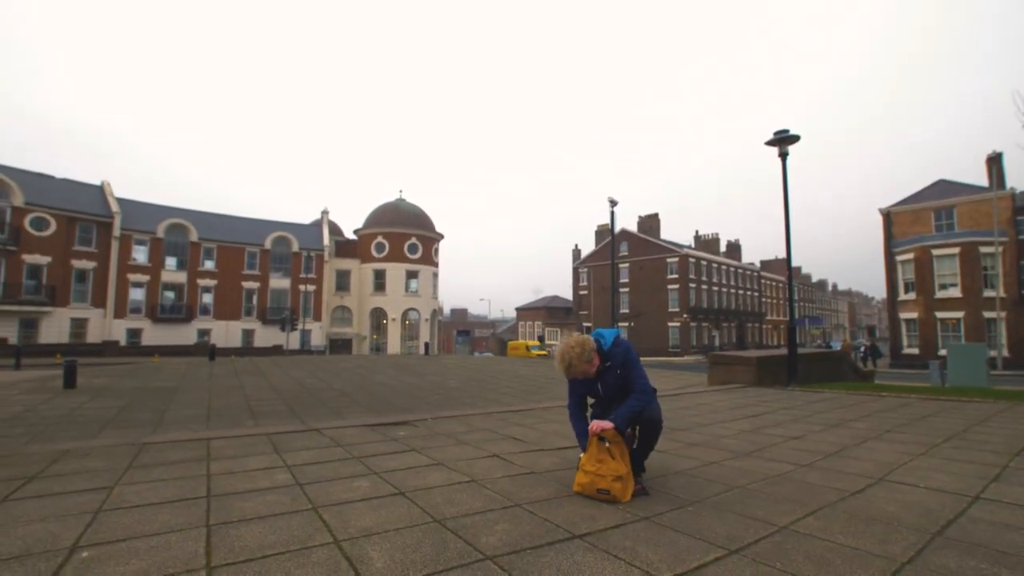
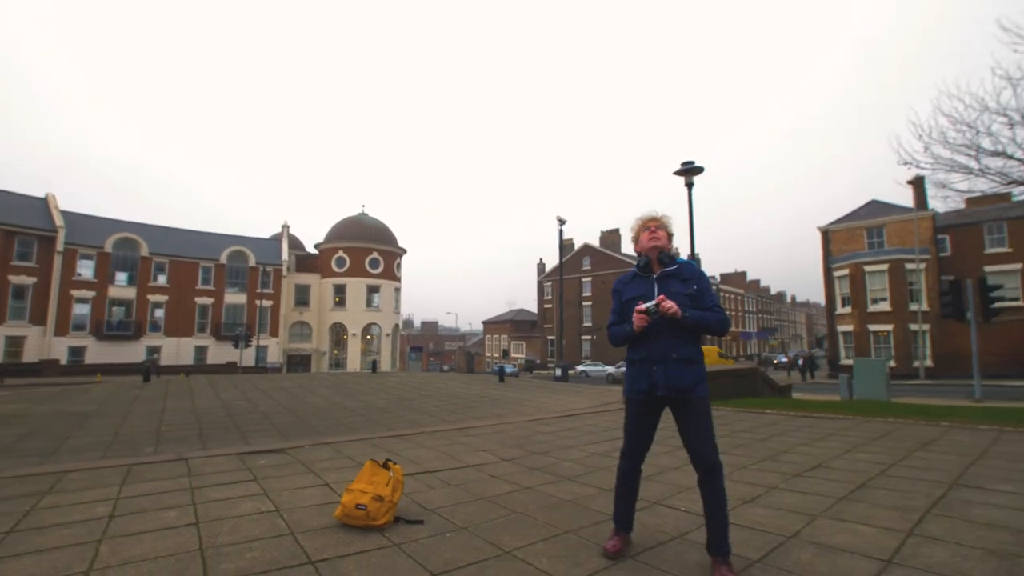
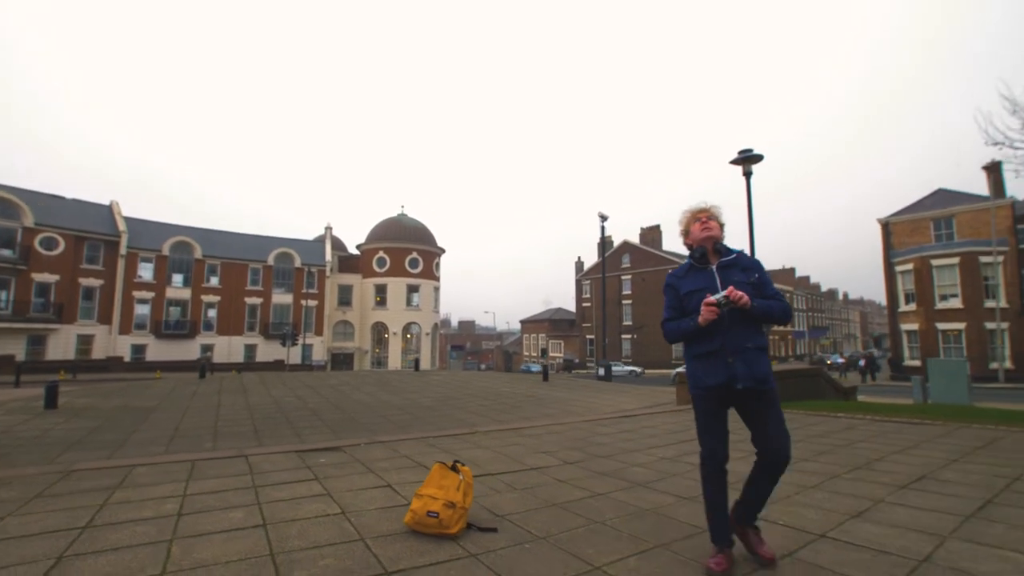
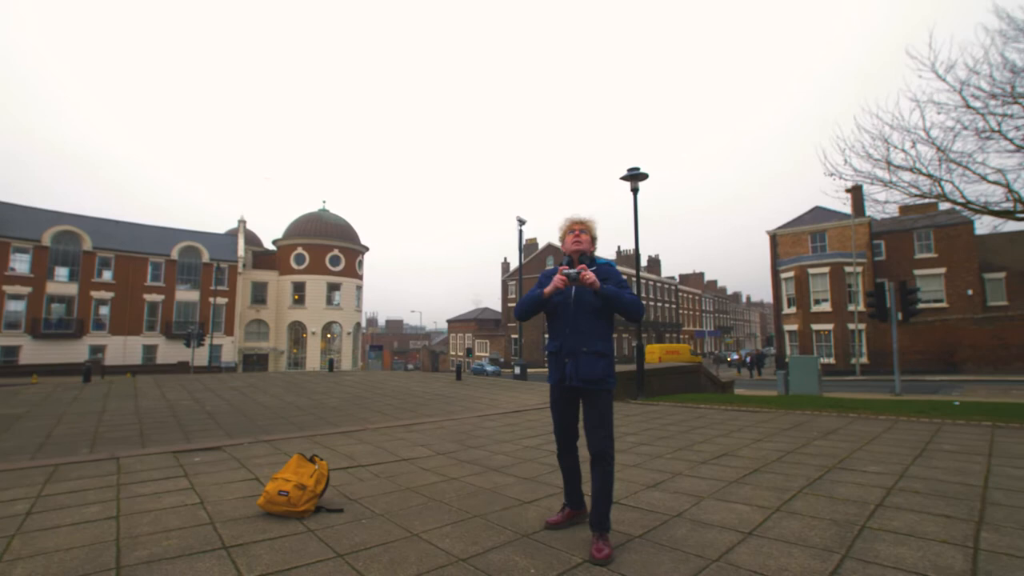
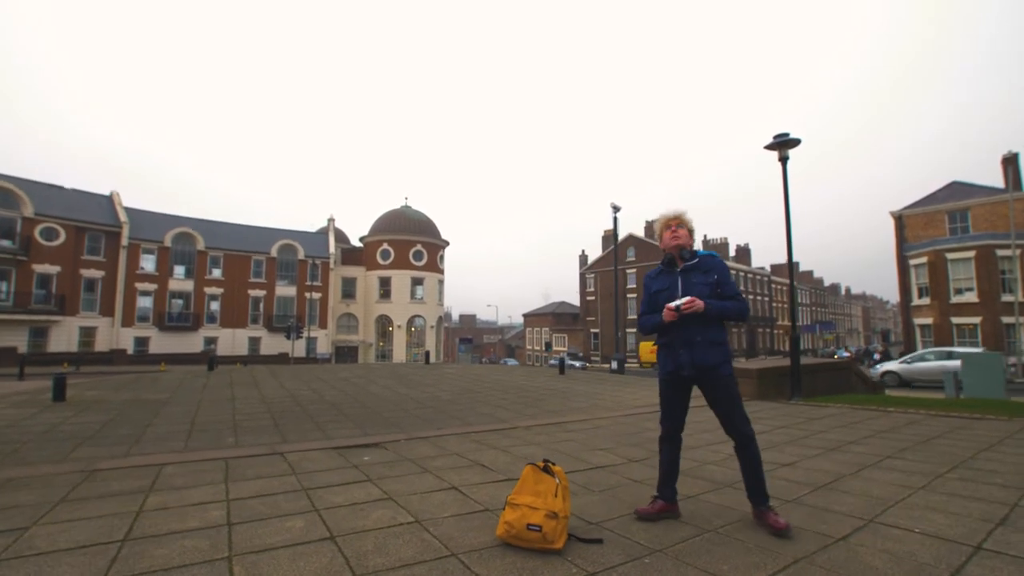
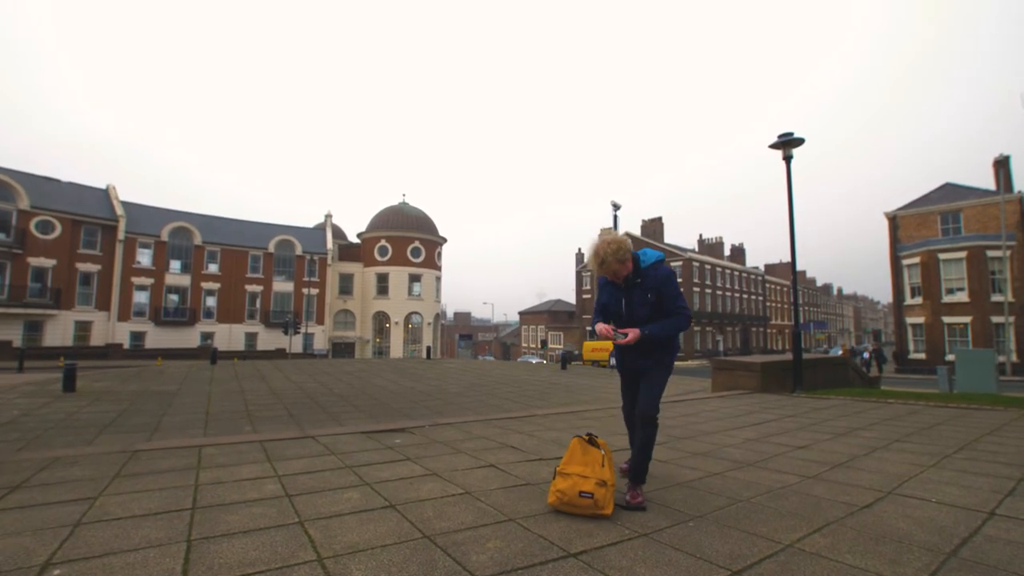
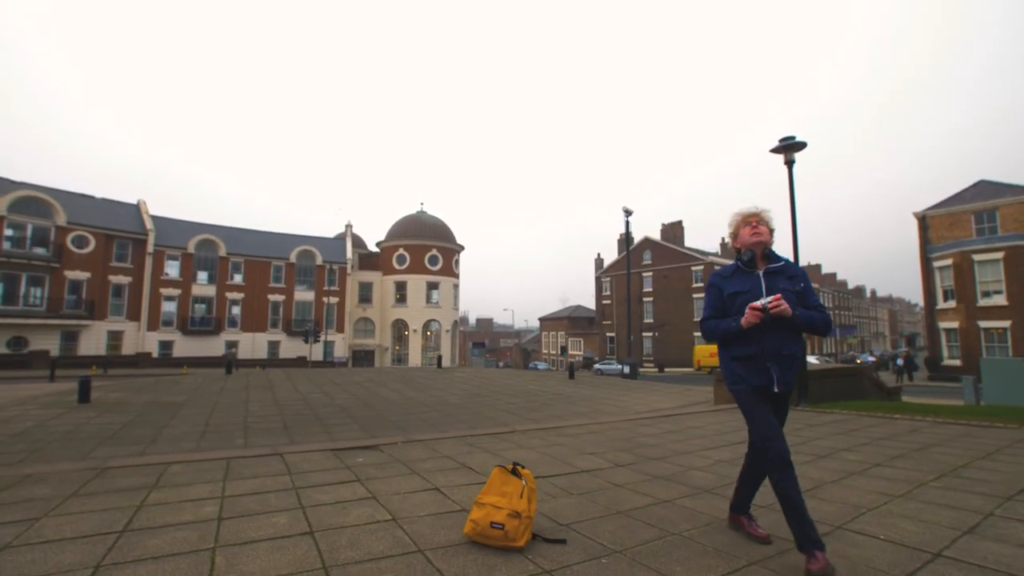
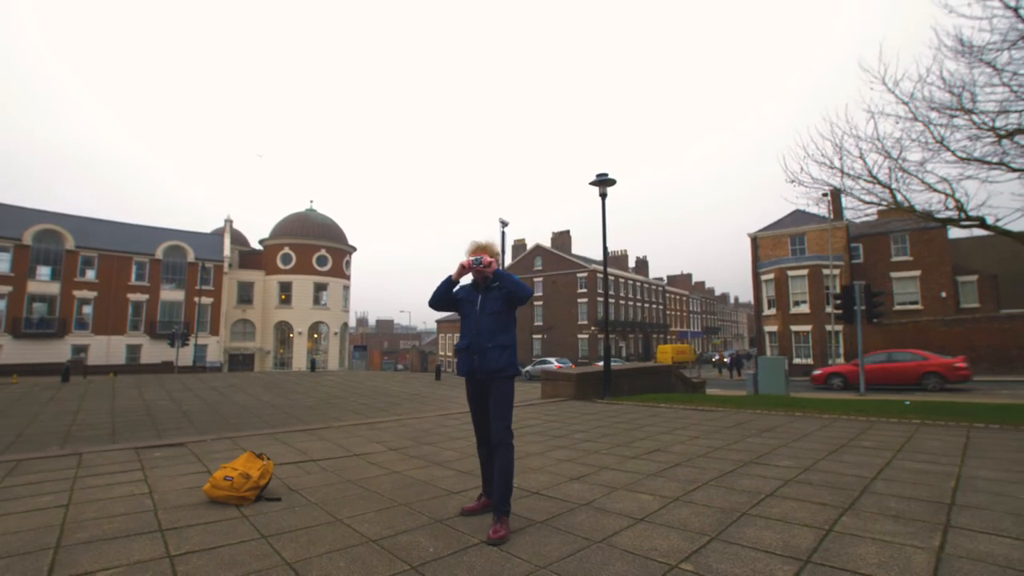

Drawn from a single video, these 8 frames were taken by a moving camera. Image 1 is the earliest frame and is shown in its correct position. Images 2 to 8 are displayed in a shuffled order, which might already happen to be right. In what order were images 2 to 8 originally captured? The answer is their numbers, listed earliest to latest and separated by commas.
6, 5, 7, 3, 2, 4, 8
